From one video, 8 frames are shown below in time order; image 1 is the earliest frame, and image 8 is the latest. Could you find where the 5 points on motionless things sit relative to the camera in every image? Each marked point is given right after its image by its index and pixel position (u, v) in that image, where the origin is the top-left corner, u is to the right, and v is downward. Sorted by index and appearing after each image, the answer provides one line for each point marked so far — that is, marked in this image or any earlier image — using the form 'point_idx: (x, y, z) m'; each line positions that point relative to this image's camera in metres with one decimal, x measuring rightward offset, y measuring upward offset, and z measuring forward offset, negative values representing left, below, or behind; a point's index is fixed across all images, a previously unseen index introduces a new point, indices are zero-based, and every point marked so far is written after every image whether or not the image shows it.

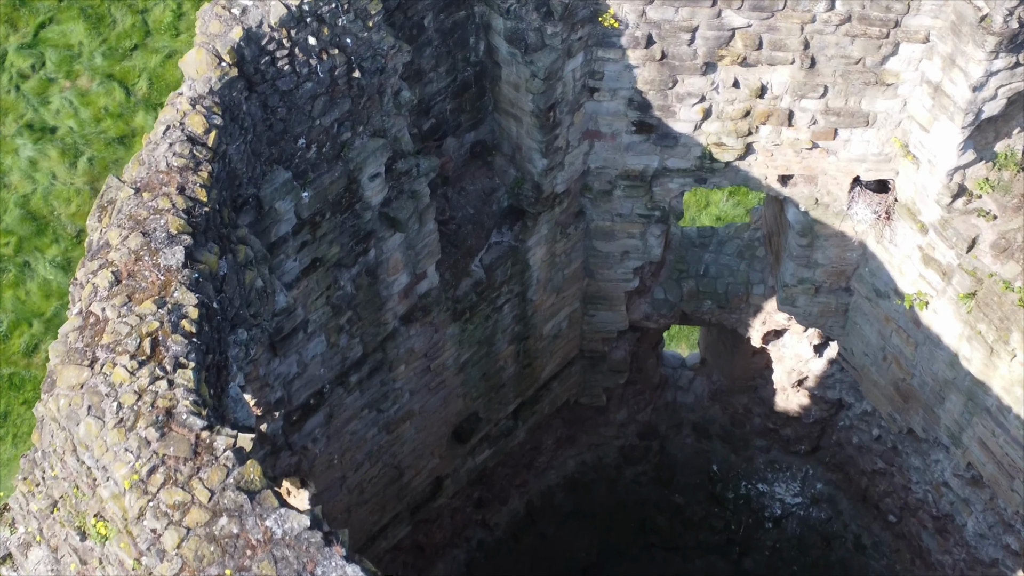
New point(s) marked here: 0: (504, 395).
0: (0.0, -0.6, +8.7) m
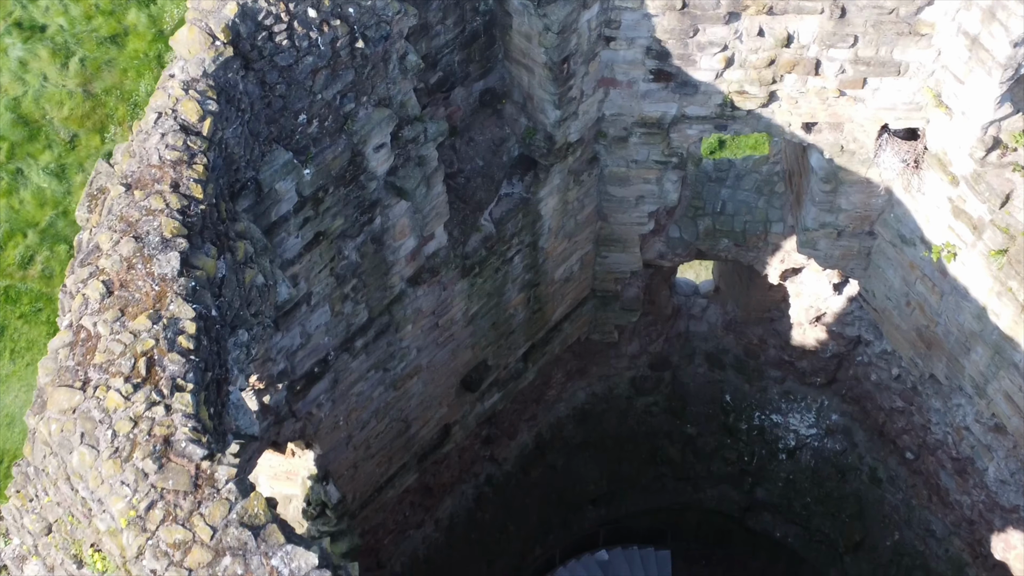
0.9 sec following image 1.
0: (0.0, -0.3, +8.4) m
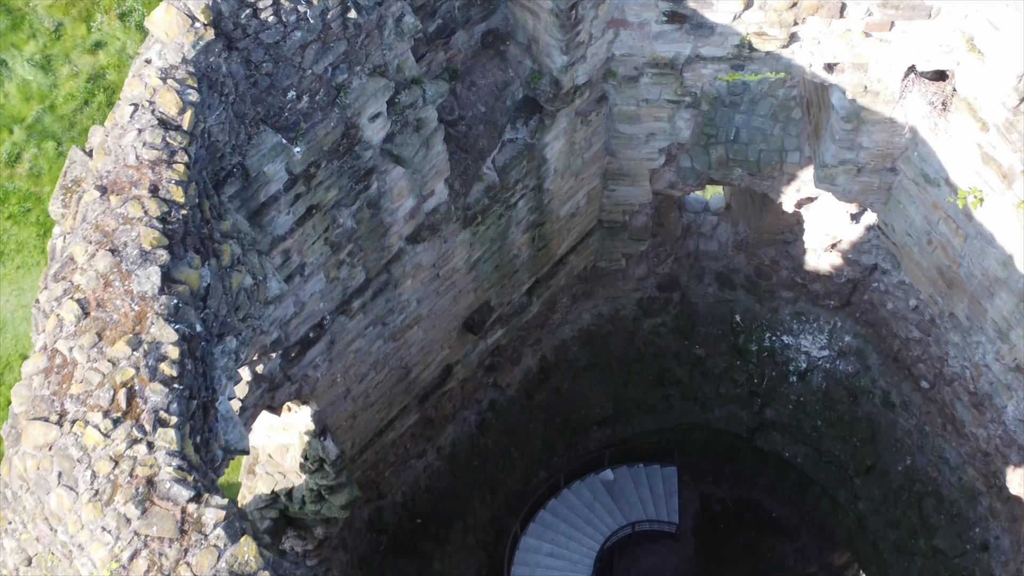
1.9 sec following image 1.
0: (0.0, +0.1, +8.1) m
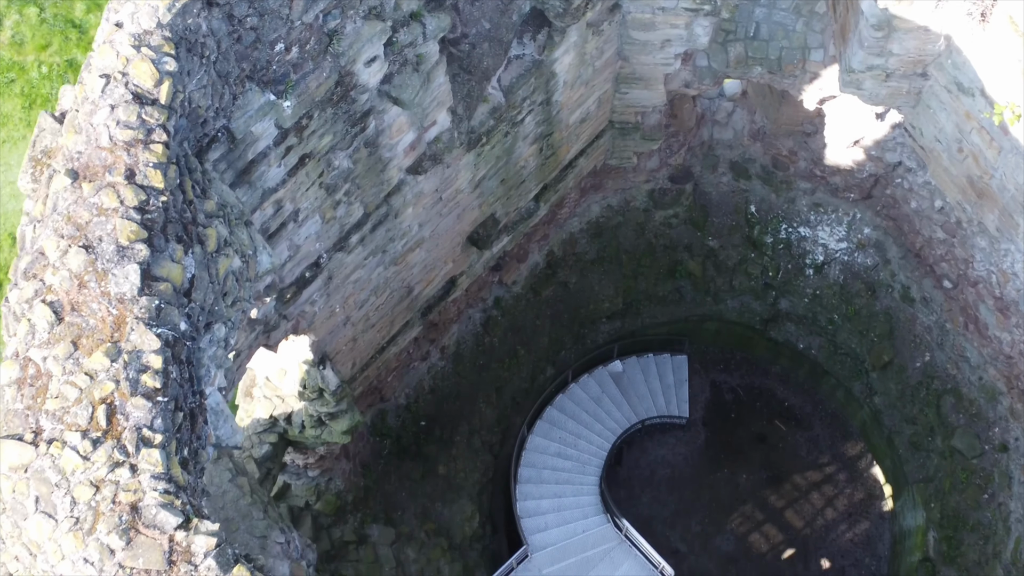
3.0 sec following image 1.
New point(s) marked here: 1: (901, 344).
0: (+0.1, +0.5, +7.7) m
1: (+2.3, -0.3, +9.4) m
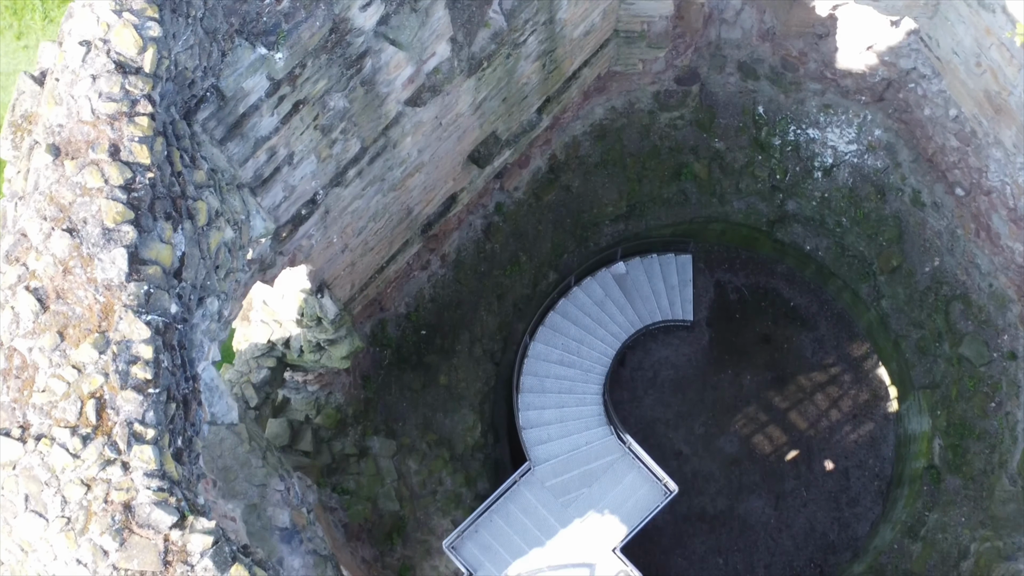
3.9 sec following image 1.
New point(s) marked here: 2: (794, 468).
0: (+0.1, +0.9, +7.4) m
1: (+2.3, +0.2, +9.2) m
2: (+1.7, -1.1, +9.8) m
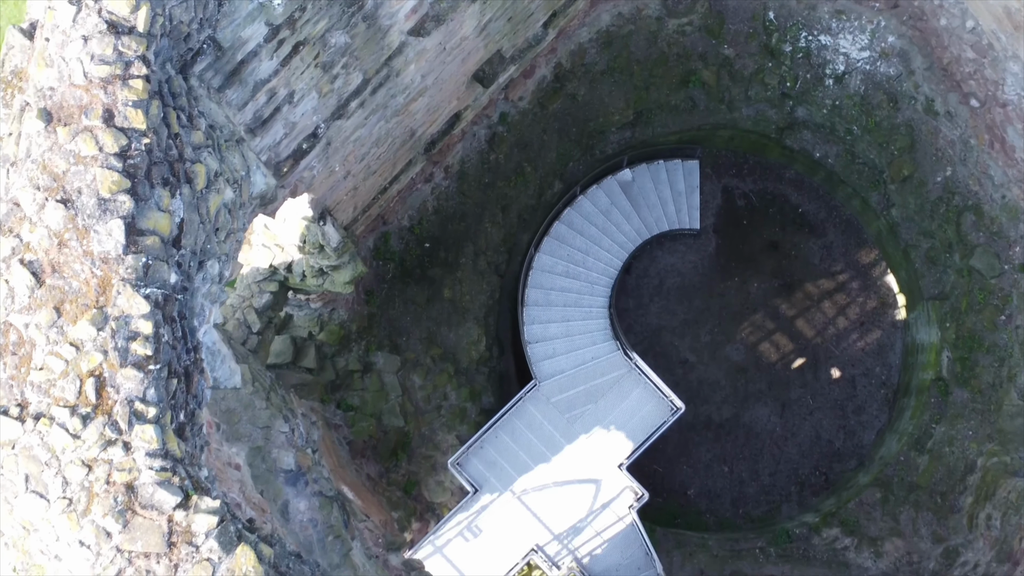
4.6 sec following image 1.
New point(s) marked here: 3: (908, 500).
0: (+0.1, +1.2, +7.2) m
1: (+2.3, +0.7, +9.1) m
2: (+1.7, -0.5, +9.7) m
3: (+2.2, -1.2, +8.9) m
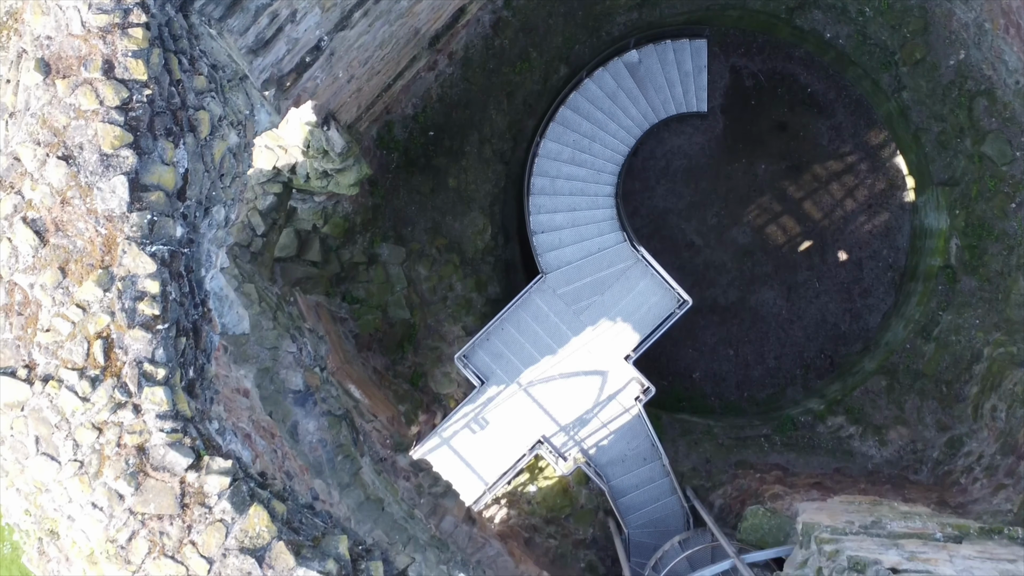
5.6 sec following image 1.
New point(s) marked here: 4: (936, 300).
0: (+0.1, +1.6, +7.0) m
1: (+2.3, +1.4, +8.9) m
2: (+1.8, +0.2, +9.7) m
3: (+2.2, -0.6, +9.0) m
4: (+2.4, -0.1, +9.0) m
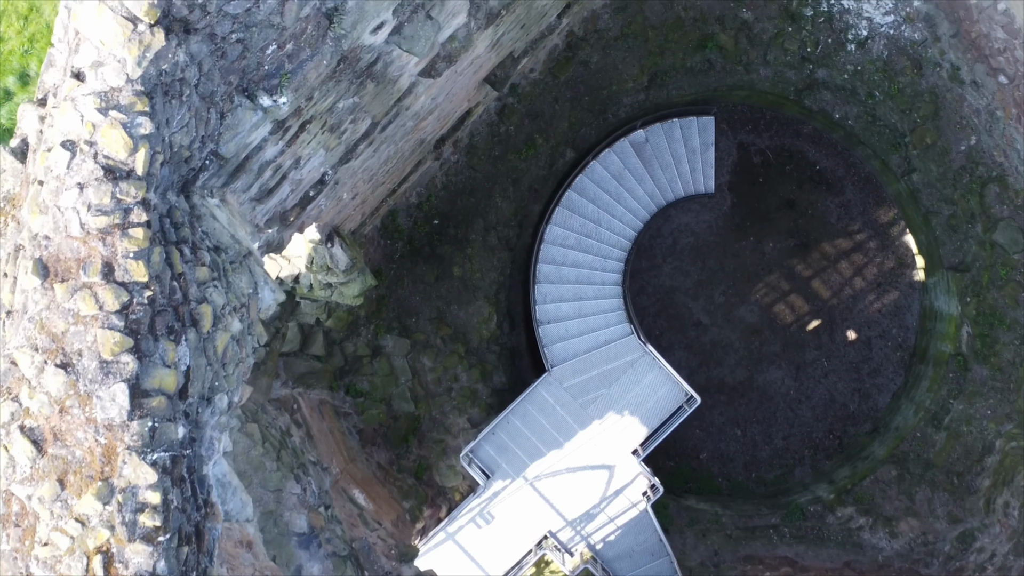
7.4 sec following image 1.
0: (+0.1, +1.2, +6.9) m
1: (+2.4, +0.9, +8.8) m
2: (+1.8, -0.3, +9.6) m
3: (+2.3, -1.0, +8.9) m
4: (+2.4, -0.5, +8.9) m
